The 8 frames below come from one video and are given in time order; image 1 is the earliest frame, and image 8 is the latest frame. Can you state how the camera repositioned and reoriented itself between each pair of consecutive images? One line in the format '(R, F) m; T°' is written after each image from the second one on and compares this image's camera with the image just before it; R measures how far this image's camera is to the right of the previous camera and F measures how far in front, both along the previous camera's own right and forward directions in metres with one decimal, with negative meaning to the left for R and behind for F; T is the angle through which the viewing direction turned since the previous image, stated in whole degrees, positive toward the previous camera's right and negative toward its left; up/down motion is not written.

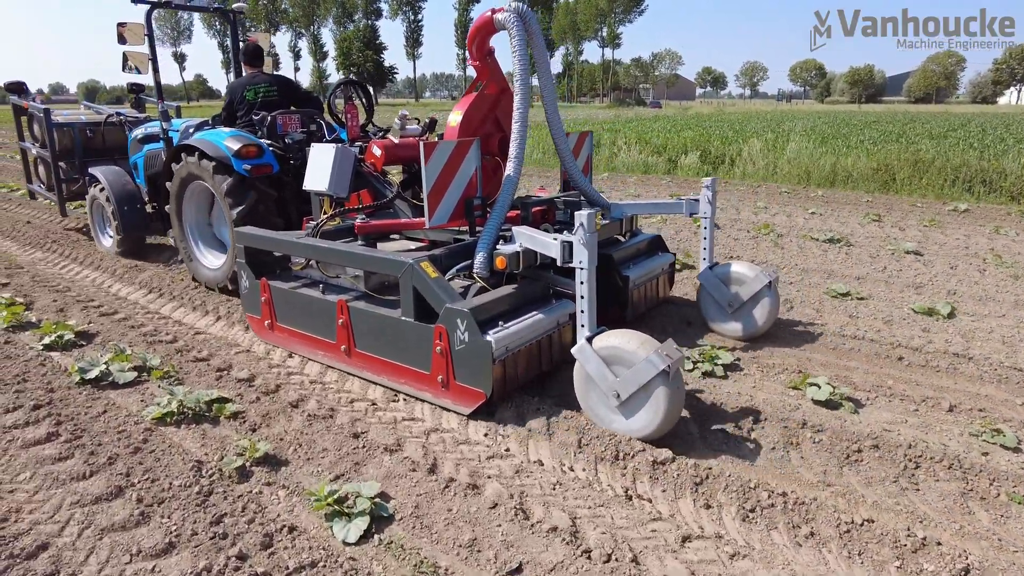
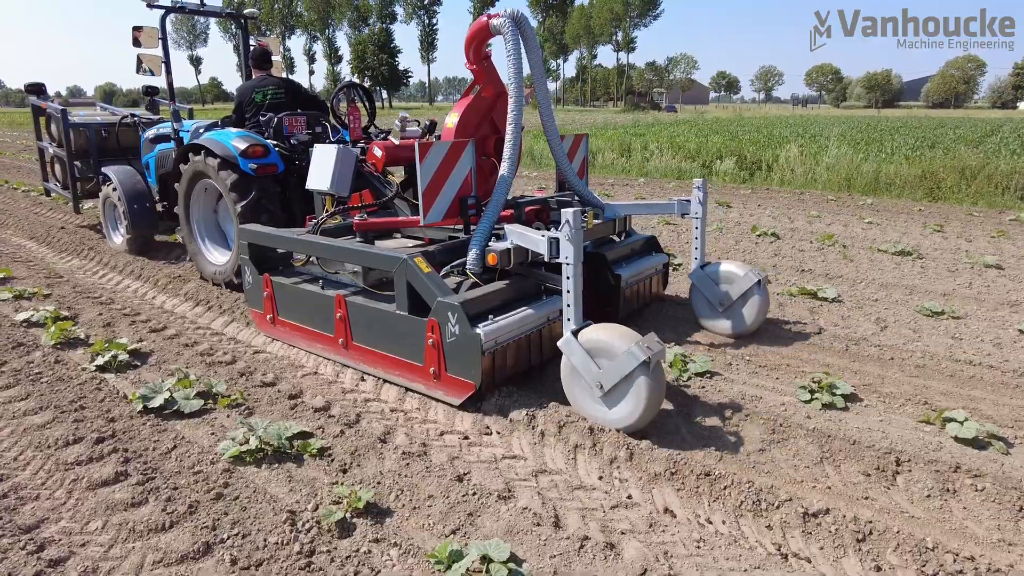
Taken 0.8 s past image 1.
(-0.5, +0.3) m; -1°
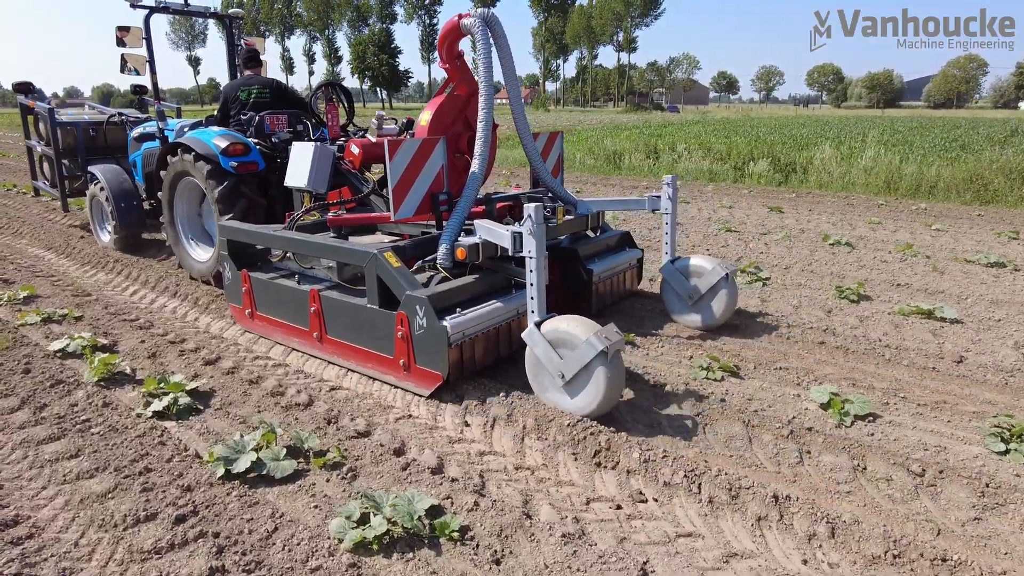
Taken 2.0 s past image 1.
(-0.7, +0.6) m; 0°
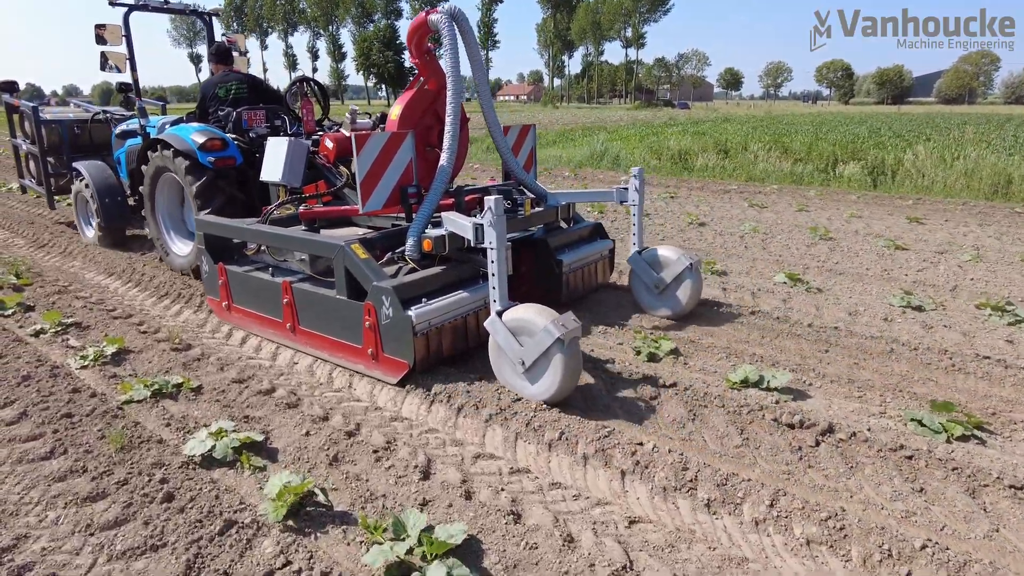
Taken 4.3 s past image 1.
(-1.4, +1.2) m; 0°
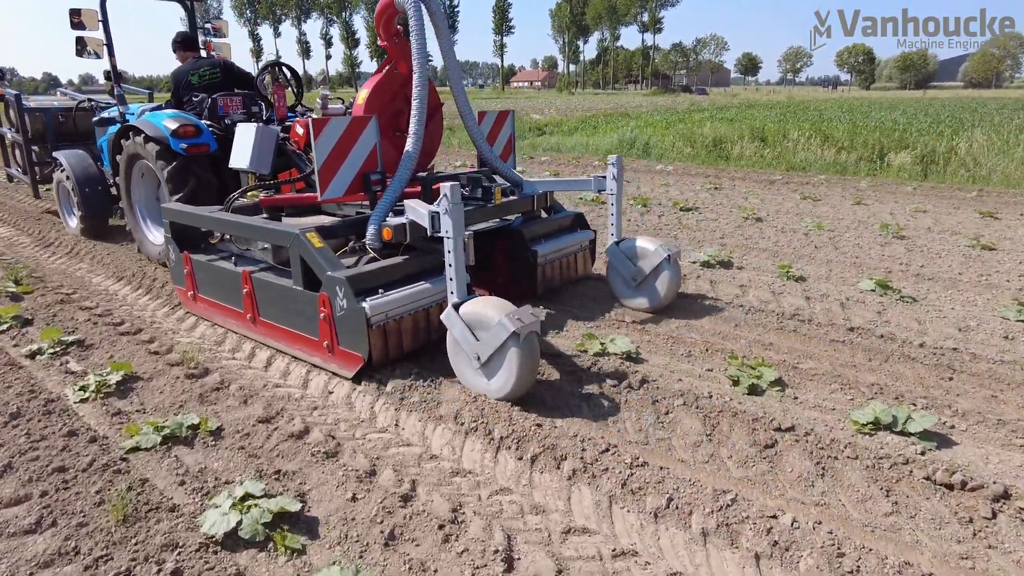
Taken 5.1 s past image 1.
(-0.3, +0.6) m; -1°
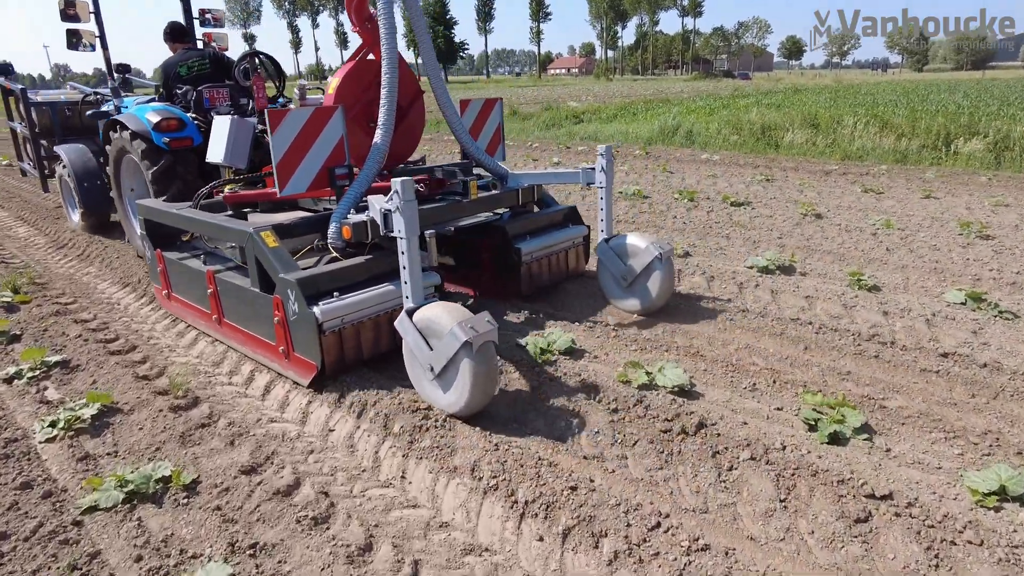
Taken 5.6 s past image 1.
(0.0, +0.5) m; -3°
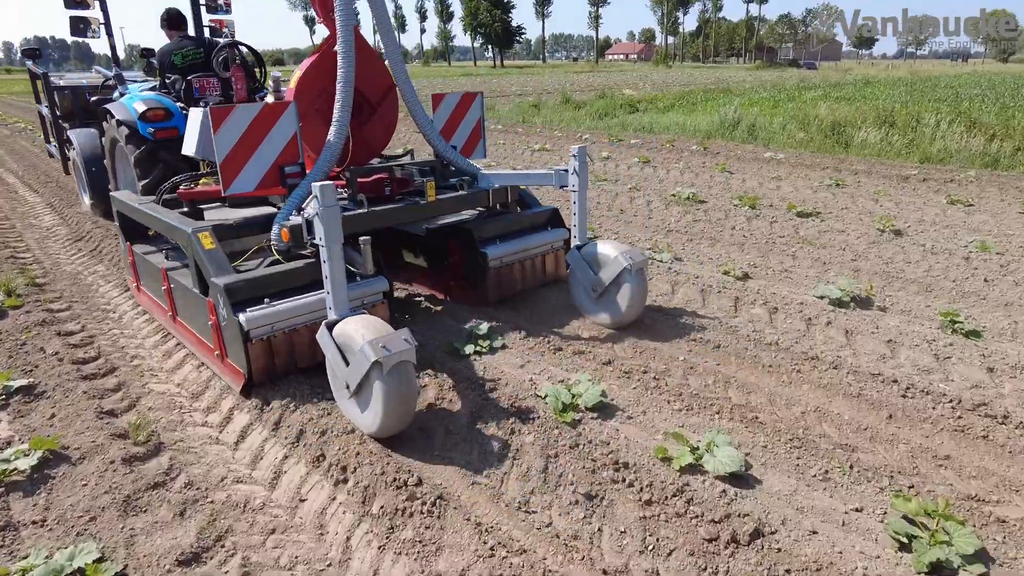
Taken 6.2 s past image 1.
(+0.1, +0.6) m; -4°
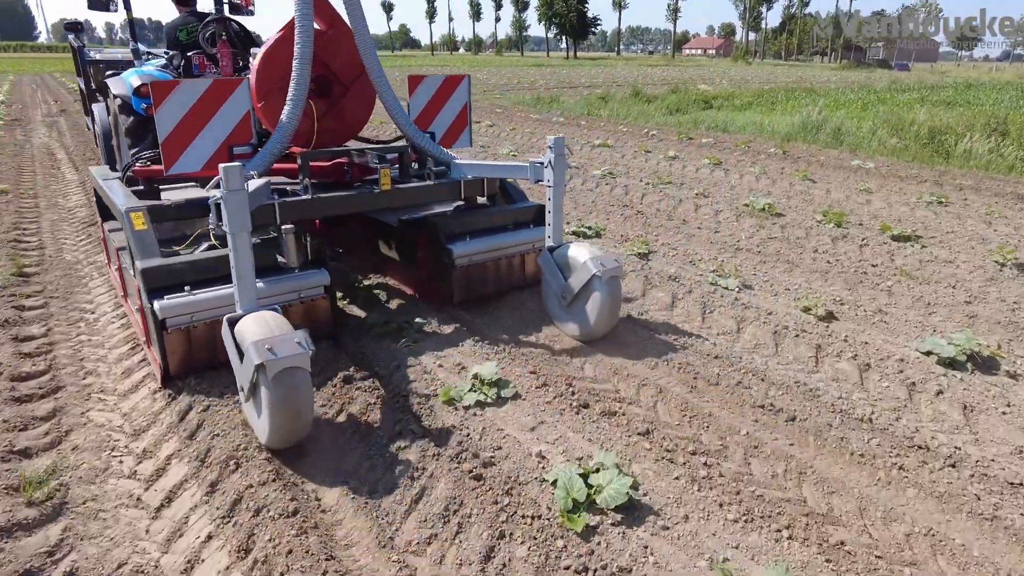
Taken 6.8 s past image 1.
(+0.2, +0.7) m; -5°
